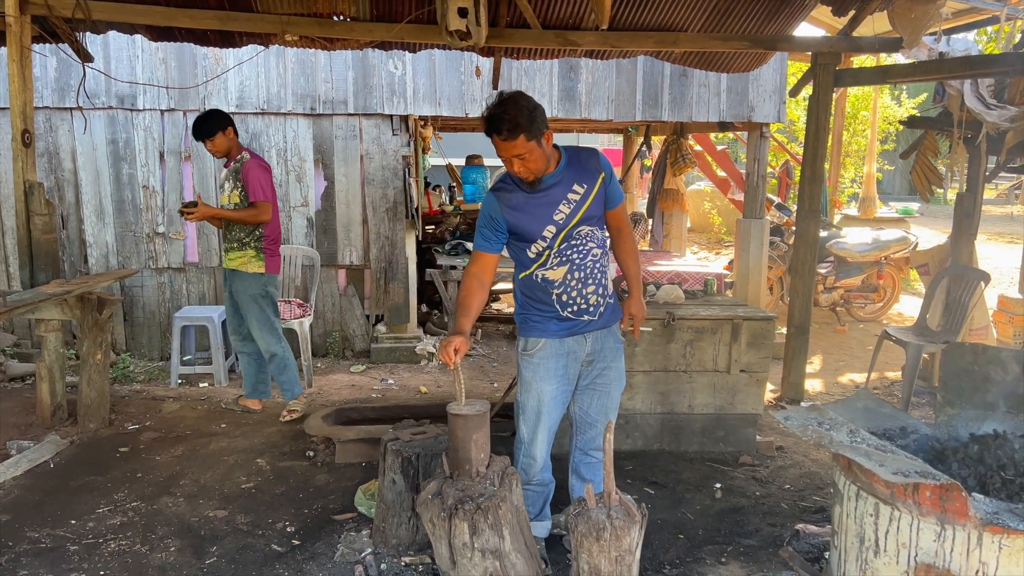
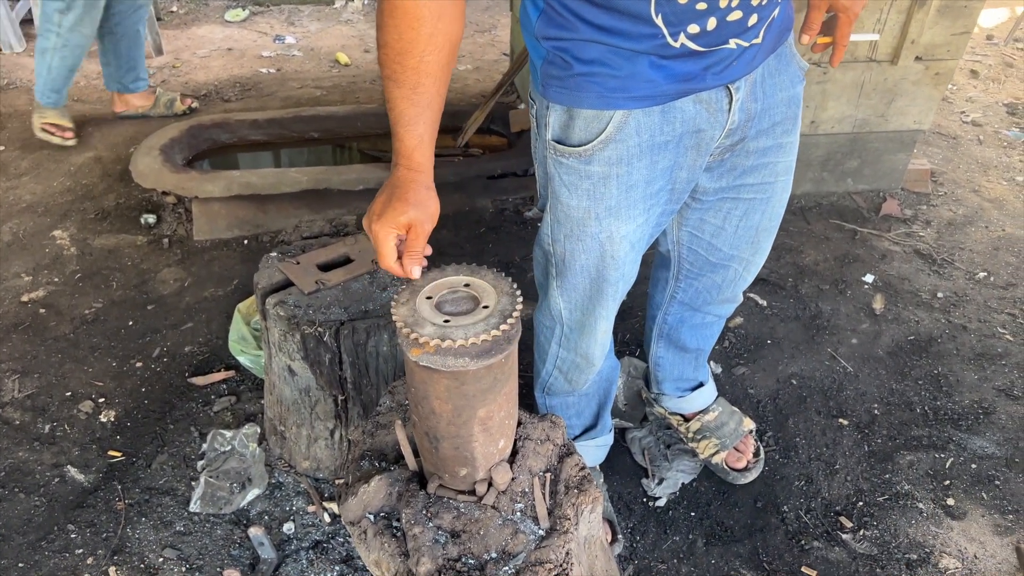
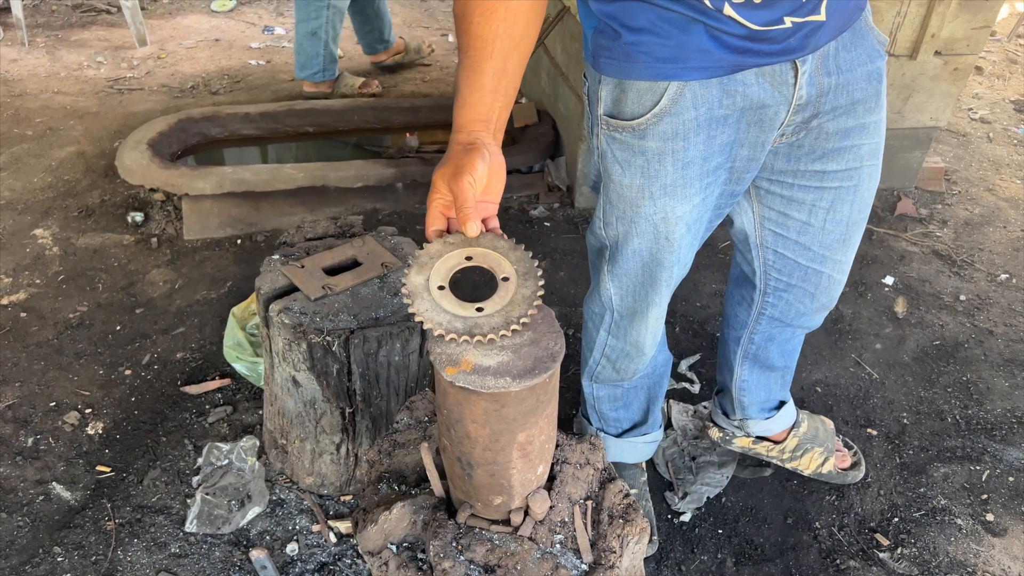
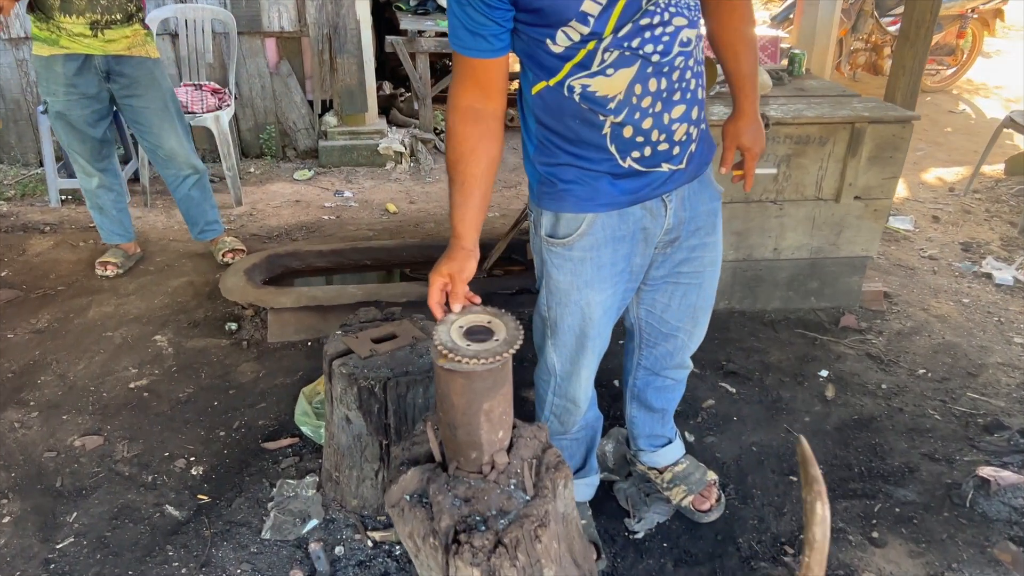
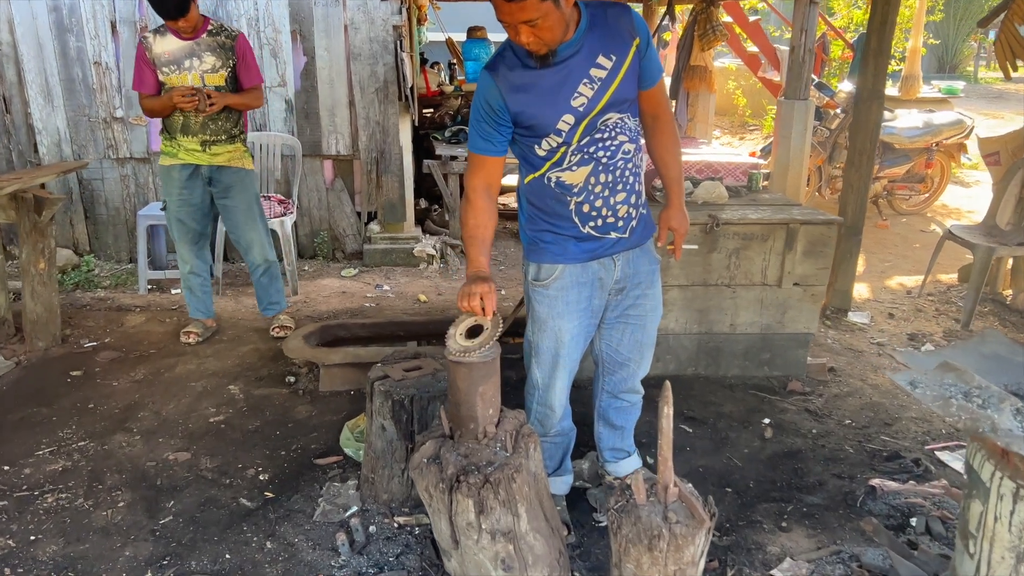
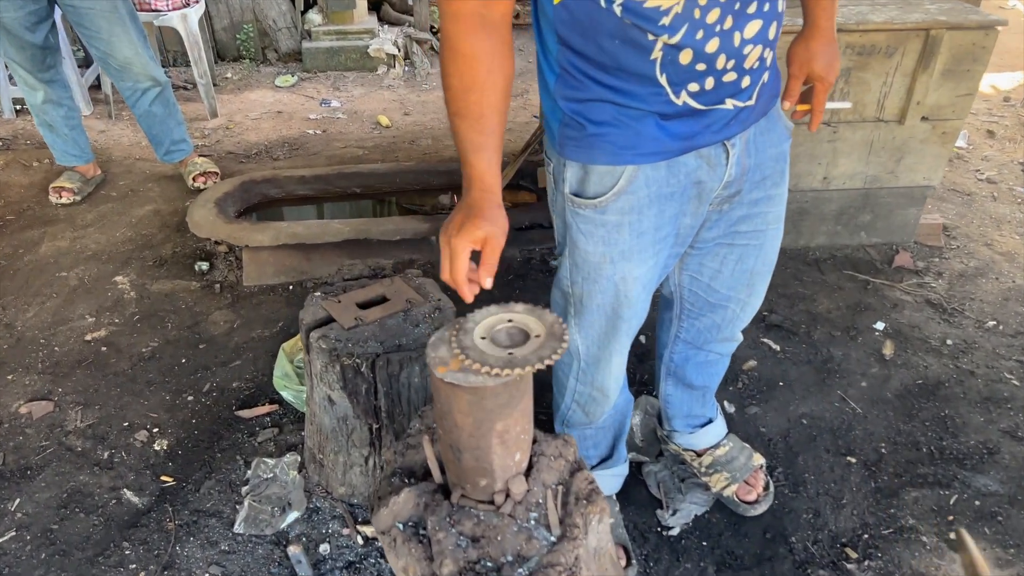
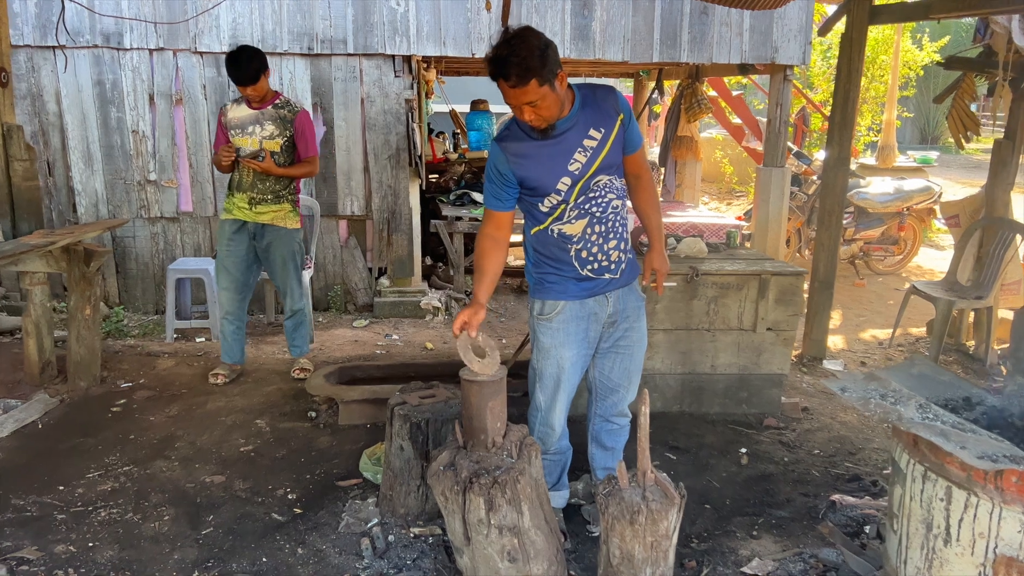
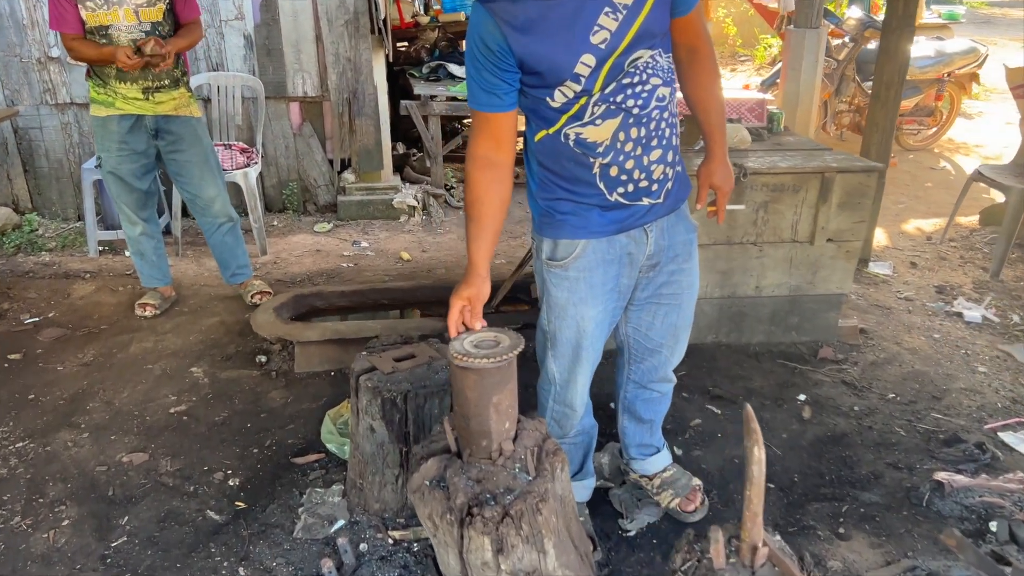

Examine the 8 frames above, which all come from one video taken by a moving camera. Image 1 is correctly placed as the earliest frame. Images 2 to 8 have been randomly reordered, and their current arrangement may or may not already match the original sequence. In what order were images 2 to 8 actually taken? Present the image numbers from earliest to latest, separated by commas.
7, 5, 8, 4, 6, 2, 3
